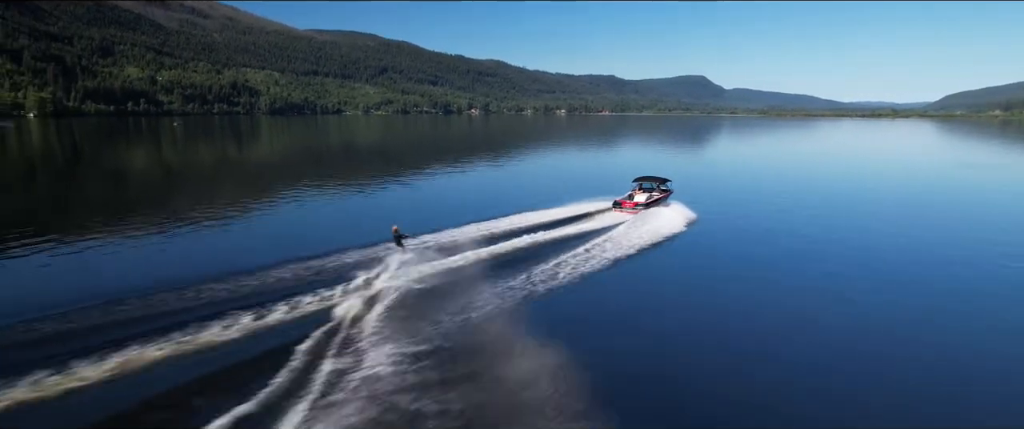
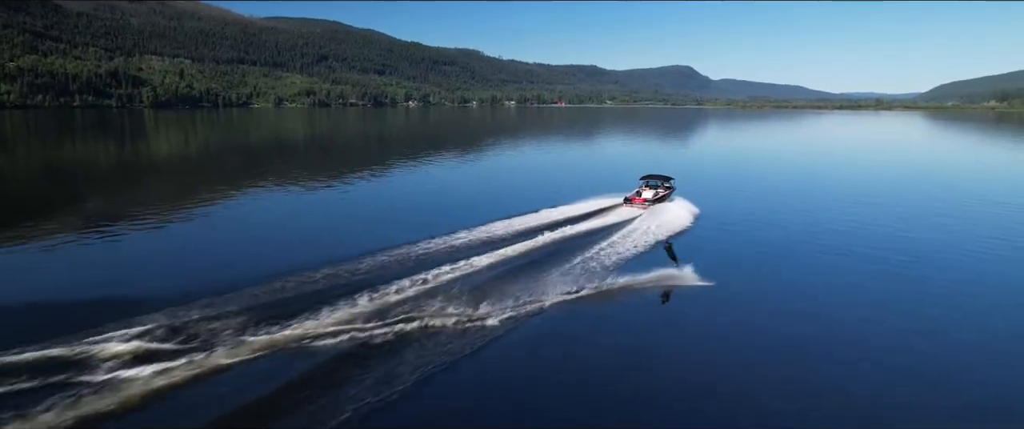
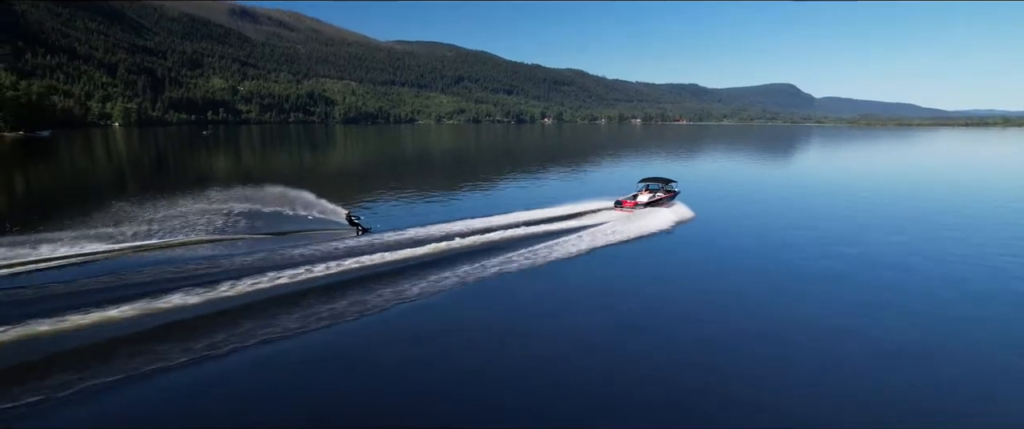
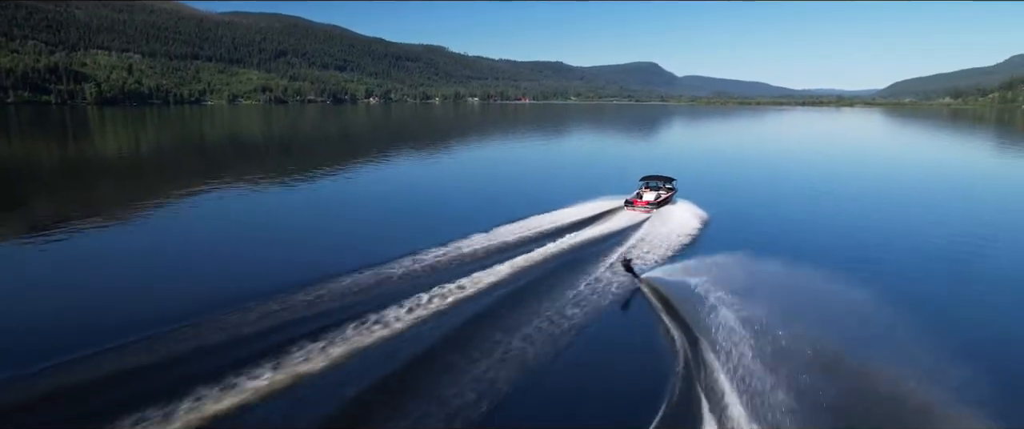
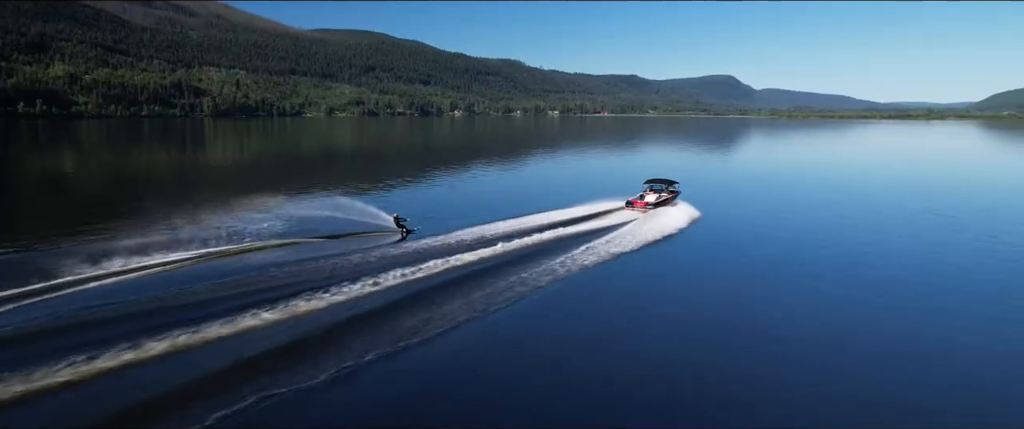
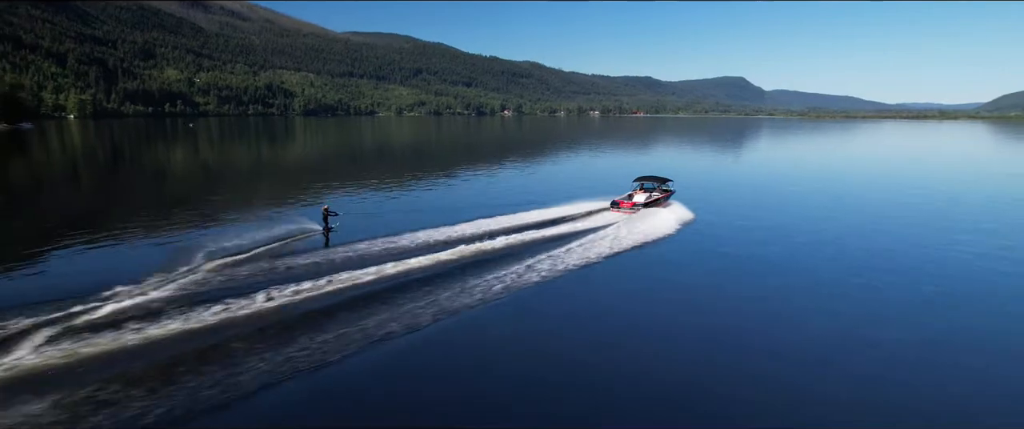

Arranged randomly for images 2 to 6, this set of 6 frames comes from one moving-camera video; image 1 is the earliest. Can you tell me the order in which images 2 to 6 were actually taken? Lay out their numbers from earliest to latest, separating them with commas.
6, 3, 5, 2, 4
